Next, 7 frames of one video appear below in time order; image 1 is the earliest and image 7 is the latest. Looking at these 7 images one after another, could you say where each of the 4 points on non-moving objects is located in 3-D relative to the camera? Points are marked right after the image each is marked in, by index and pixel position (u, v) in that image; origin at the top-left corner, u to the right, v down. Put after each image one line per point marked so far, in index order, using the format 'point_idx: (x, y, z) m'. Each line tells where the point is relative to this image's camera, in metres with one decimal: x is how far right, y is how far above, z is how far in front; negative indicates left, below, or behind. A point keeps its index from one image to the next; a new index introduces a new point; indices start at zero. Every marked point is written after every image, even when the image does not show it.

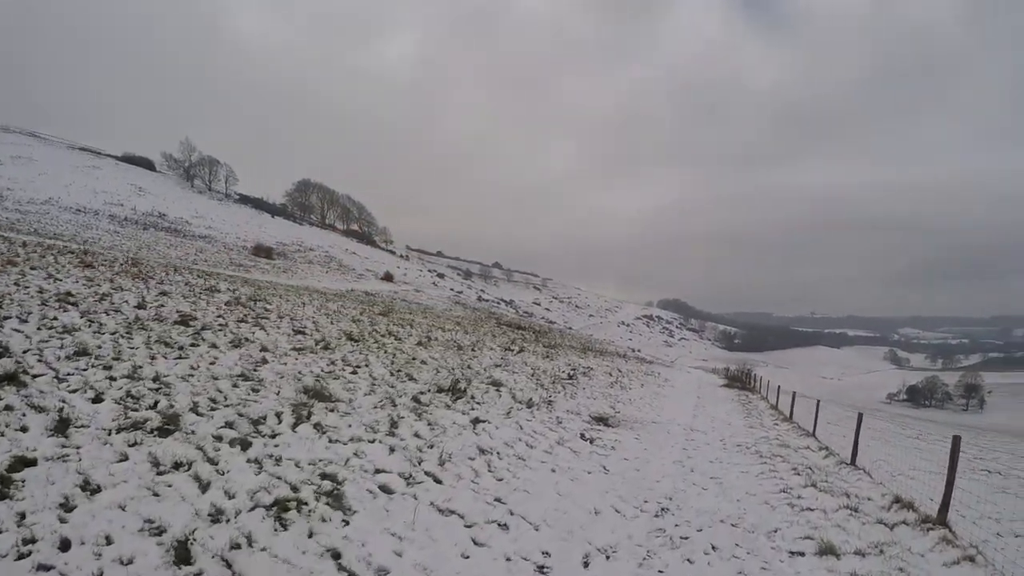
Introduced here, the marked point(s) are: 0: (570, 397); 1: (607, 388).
0: (+1.7, -3.6, +13.7) m
1: (+3.3, -3.9, +16.5) m
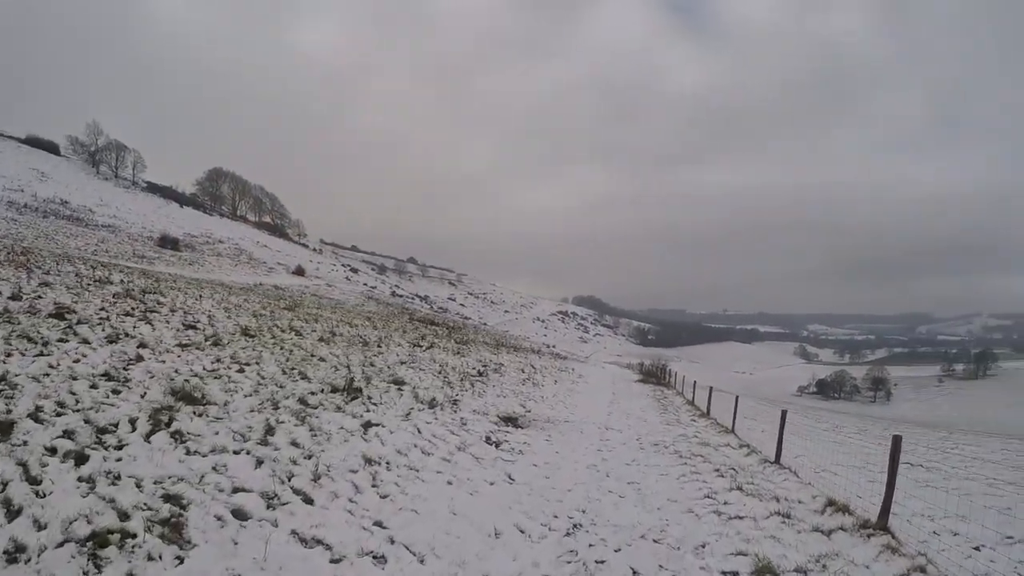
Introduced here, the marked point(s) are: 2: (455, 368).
0: (-1.0, -3.1, +12.2) m
1: (+0.1, -3.5, +15.3) m
2: (-2.2, -3.1, +16.2) m
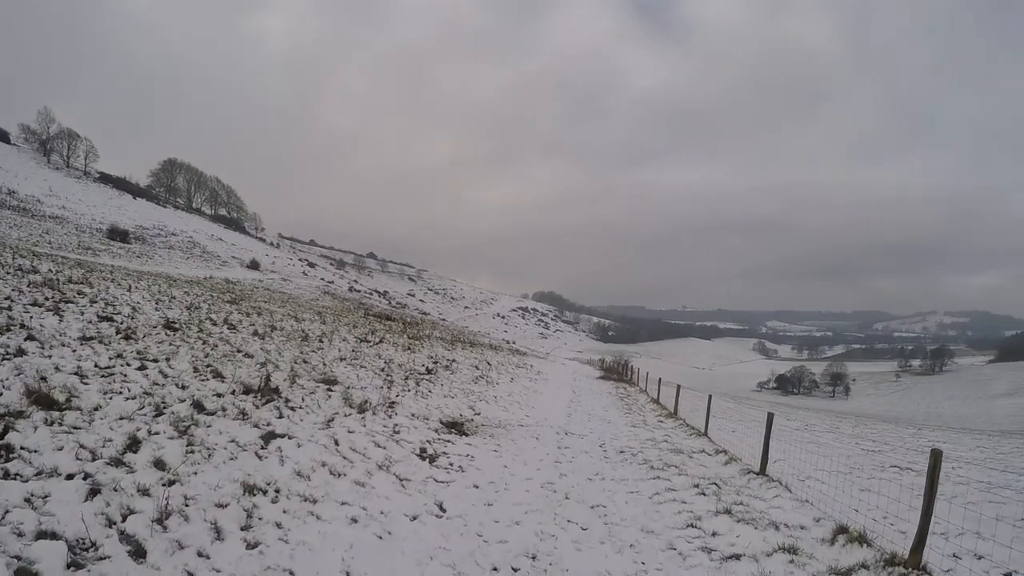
0: (-2.2, -2.7, +10.5) m
1: (-1.4, -3.1, +13.6) m
2: (-3.7, -2.7, +14.4) m
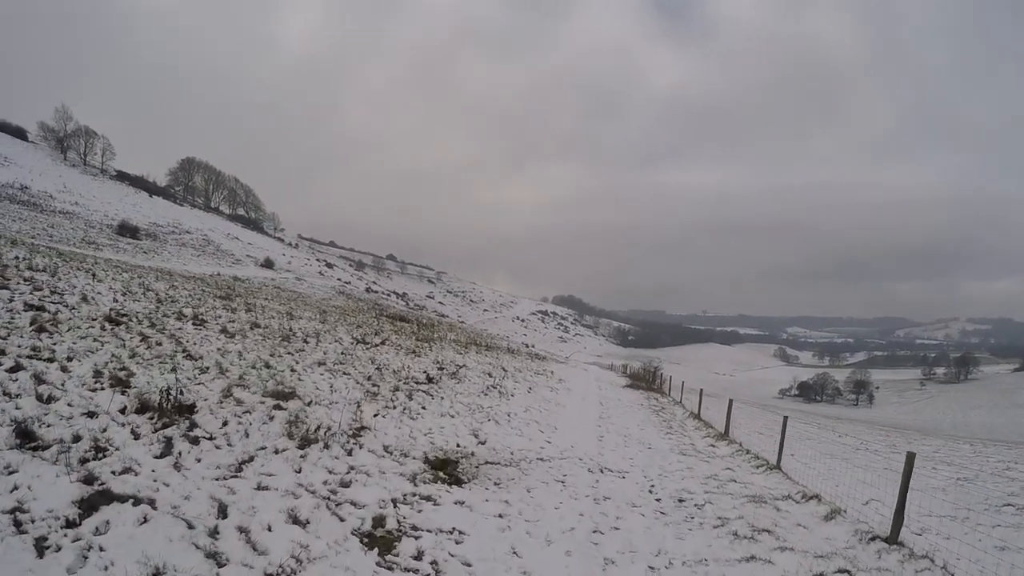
0: (-2.0, -2.4, +7.9) m
1: (-1.1, -2.8, +11.0) m
2: (-3.4, -2.4, +11.8) m
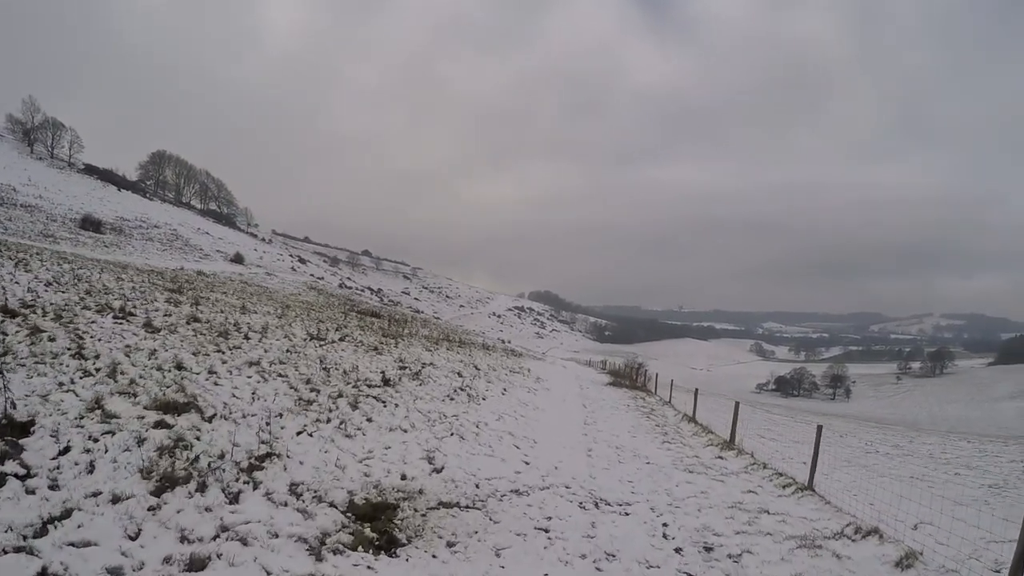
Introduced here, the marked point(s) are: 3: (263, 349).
0: (-2.5, -2.1, +6.0) m
1: (-1.6, -2.5, +9.1) m
2: (-4.0, -2.0, +9.9) m
3: (-7.2, -1.7, +12.4) m
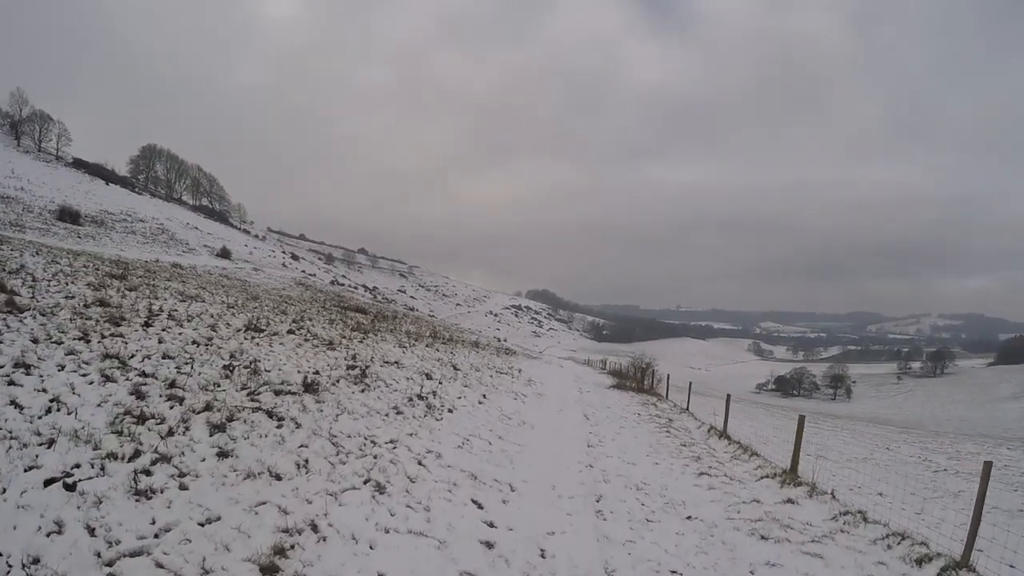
0: (-2.9, -1.5, +2.9) m
1: (-2.1, -1.9, +6.1) m
2: (-4.4, -1.4, +6.8) m
3: (-7.7, -1.1, +9.3) m
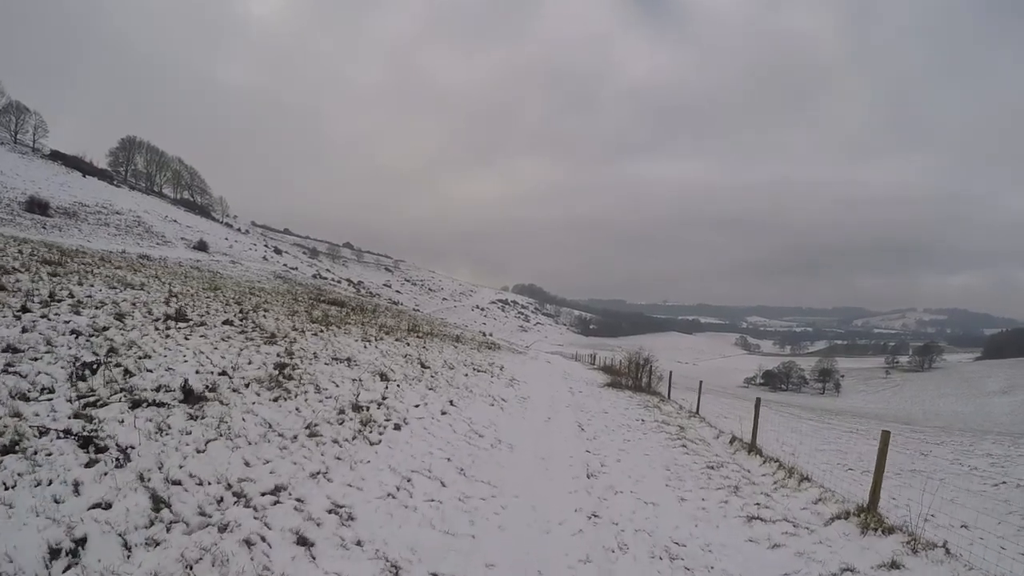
0: (-3.1, -1.1, +0.7) m
1: (-2.4, -1.5, +3.9) m
2: (-4.8, -1.0, +4.6) m
3: (-8.0, -0.7, +7.0) m
